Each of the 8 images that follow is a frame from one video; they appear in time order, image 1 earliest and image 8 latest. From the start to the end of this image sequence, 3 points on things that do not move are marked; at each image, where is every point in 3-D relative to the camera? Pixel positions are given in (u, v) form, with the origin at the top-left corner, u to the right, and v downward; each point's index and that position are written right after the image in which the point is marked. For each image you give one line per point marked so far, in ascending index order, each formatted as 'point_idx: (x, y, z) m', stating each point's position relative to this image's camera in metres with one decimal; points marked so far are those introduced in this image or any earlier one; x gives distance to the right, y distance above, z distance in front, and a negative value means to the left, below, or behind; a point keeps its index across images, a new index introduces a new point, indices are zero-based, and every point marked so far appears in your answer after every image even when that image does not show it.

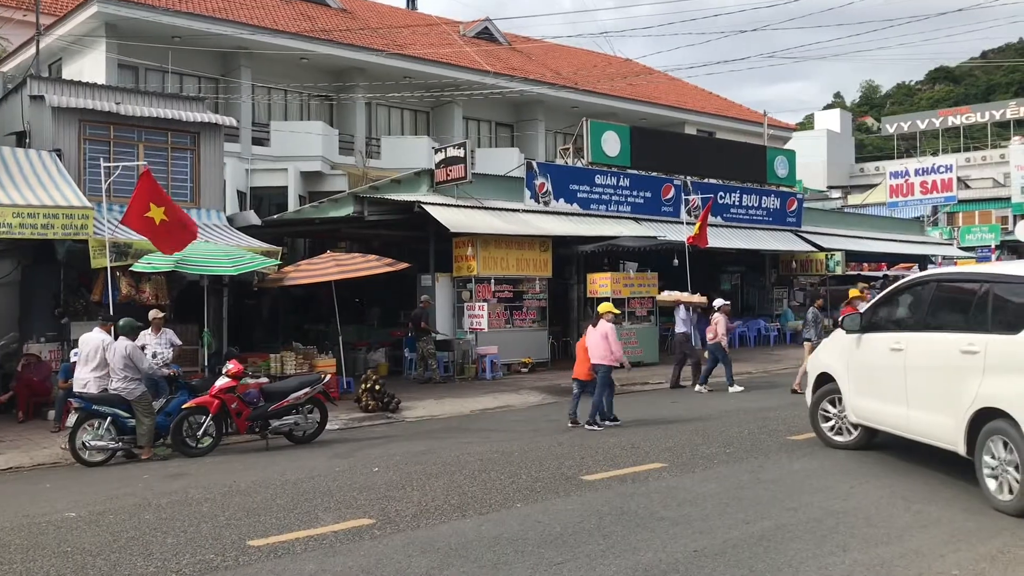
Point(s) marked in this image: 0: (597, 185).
0: (+1.7, +2.1, +19.4) m
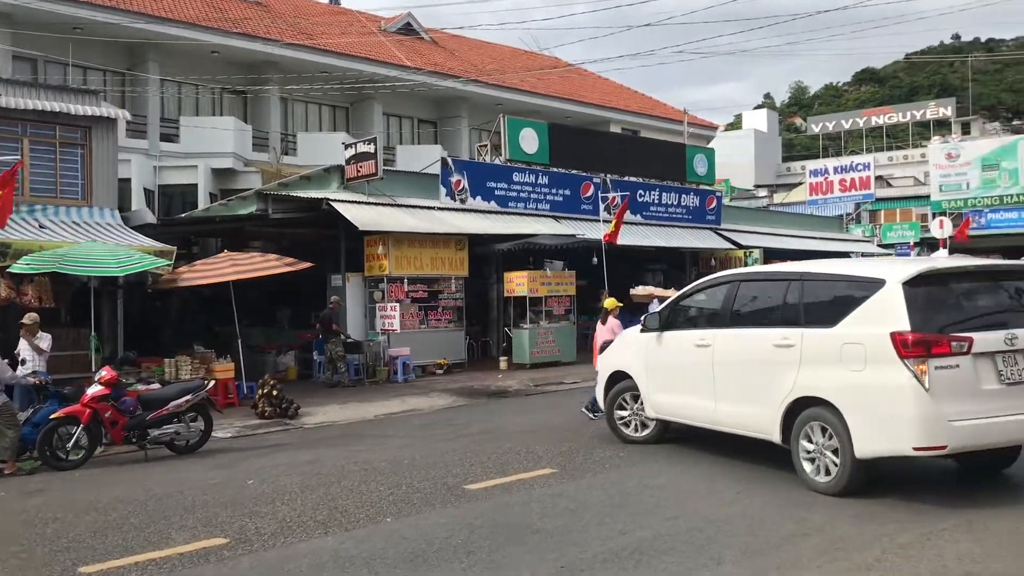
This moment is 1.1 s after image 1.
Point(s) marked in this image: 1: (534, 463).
0: (+0.1, +2.1, +19.1) m
1: (+0.2, -1.4, +7.9) m
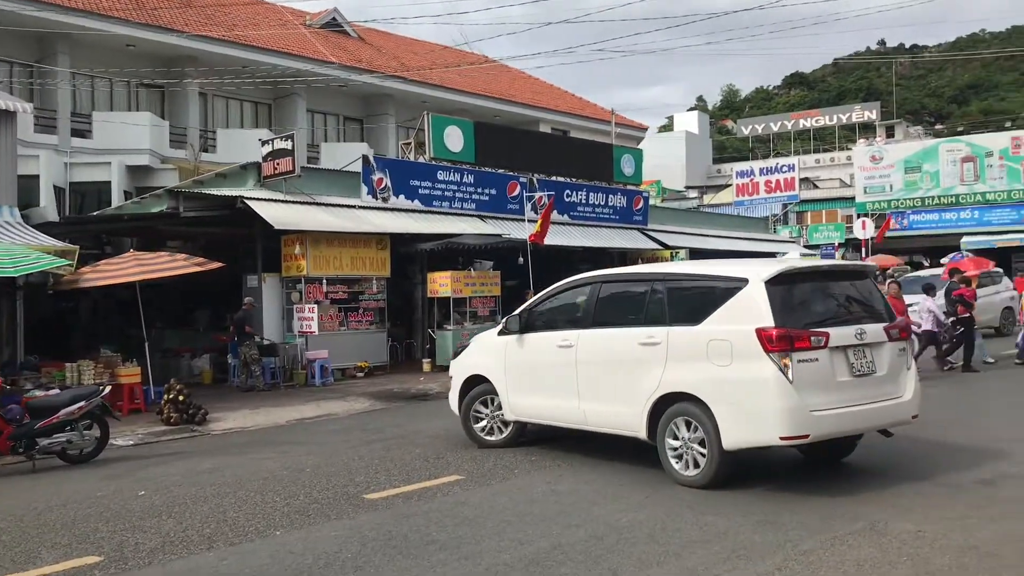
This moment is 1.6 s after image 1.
0: (-1.4, +2.1, +18.8) m
1: (-0.6, -1.4, +7.7) m
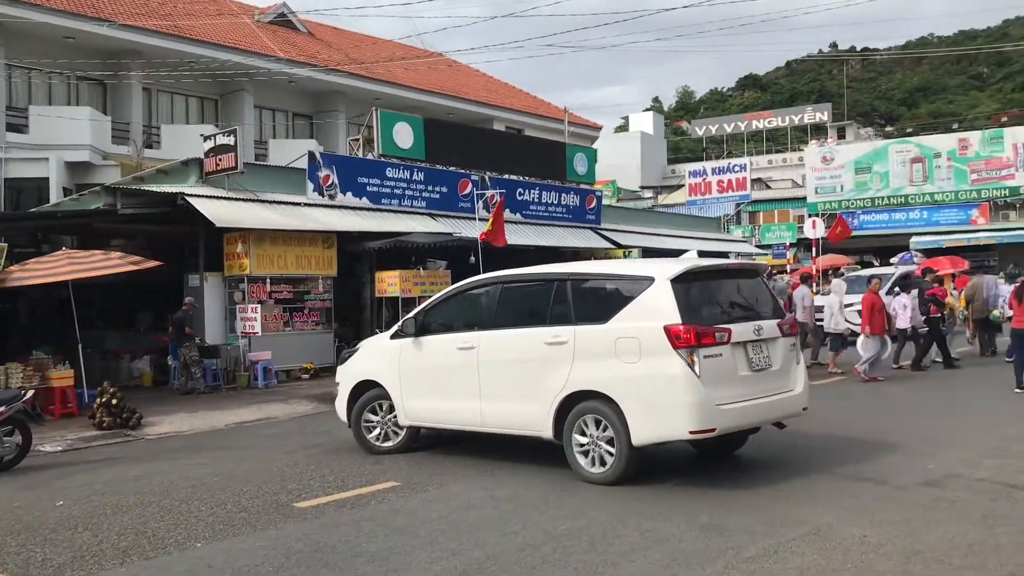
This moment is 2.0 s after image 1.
0: (-2.4, +2.1, +18.4) m
1: (-1.0, -1.4, +7.4) m
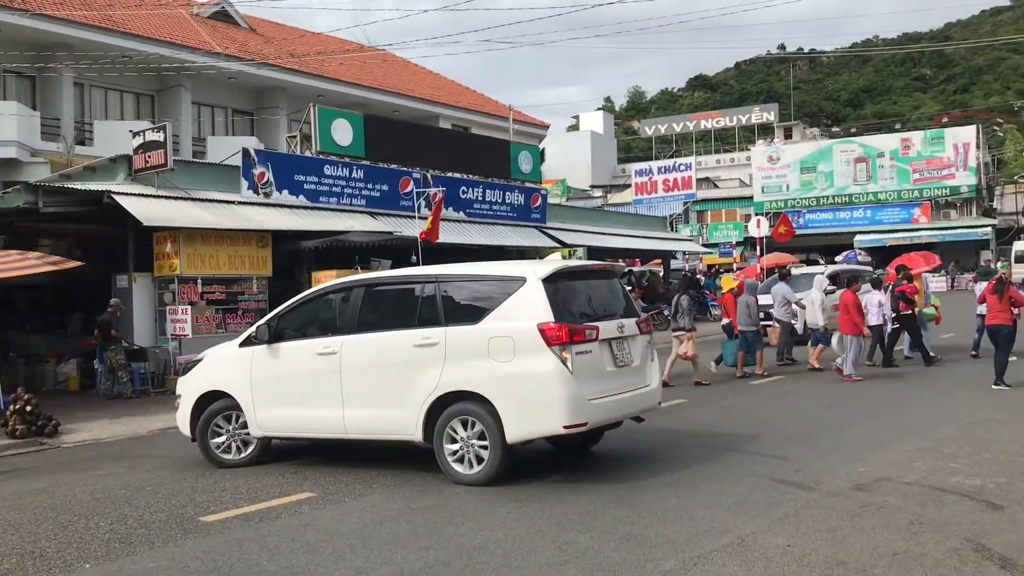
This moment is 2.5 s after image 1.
0: (-3.5, +2.1, +18.0) m
1: (-1.6, -1.4, +7.1) m
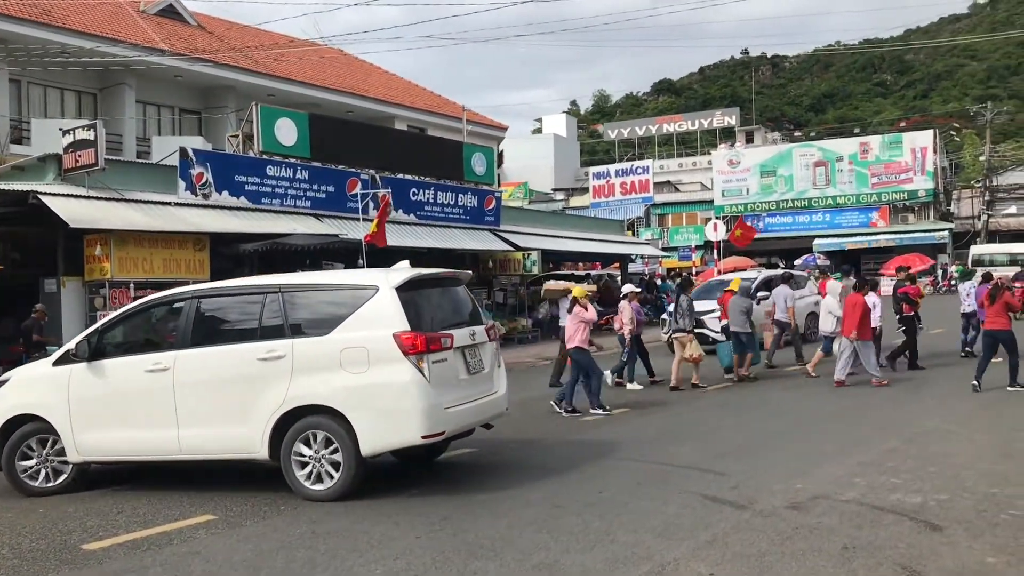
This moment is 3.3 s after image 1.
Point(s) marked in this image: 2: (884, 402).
0: (-4.4, +2.0, +17.5) m
1: (-2.1, -1.5, +6.6) m
2: (+4.0, -1.2, +10.6) m
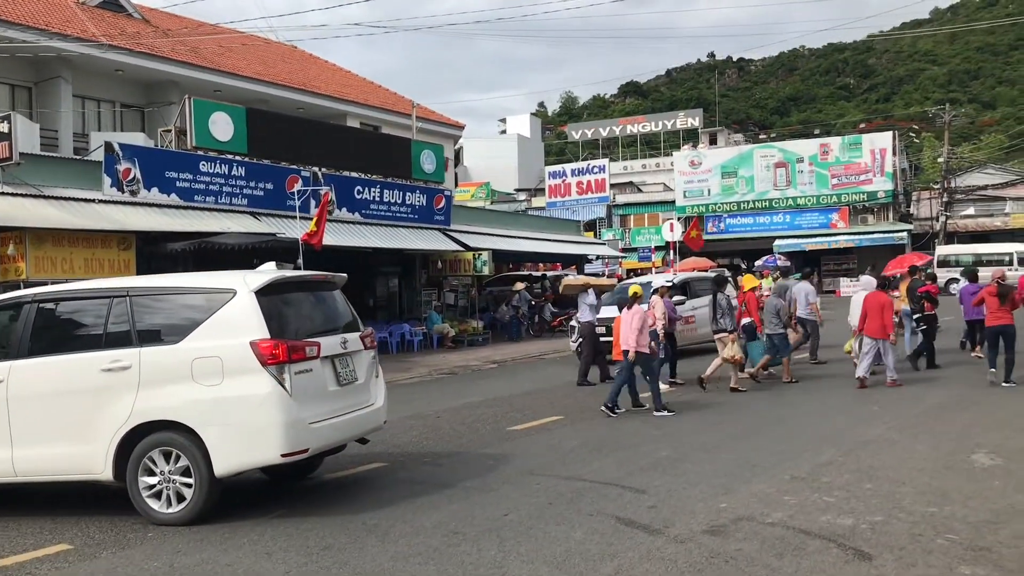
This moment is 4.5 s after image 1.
0: (-5.4, +2.0, +16.7) m
1: (-2.8, -1.5, +5.9) m
2: (+3.3, -1.3, +10.1) m
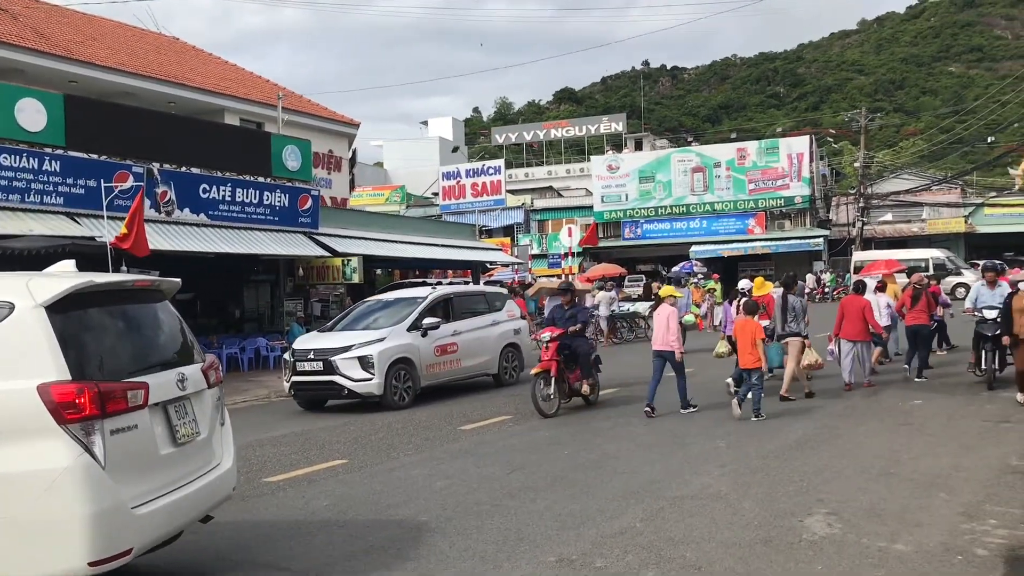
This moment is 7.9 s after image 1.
0: (-7.7, +1.8, +14.6) m
1: (-4.4, -1.6, +3.9) m
2: (+1.4, -1.4, +8.5) m
